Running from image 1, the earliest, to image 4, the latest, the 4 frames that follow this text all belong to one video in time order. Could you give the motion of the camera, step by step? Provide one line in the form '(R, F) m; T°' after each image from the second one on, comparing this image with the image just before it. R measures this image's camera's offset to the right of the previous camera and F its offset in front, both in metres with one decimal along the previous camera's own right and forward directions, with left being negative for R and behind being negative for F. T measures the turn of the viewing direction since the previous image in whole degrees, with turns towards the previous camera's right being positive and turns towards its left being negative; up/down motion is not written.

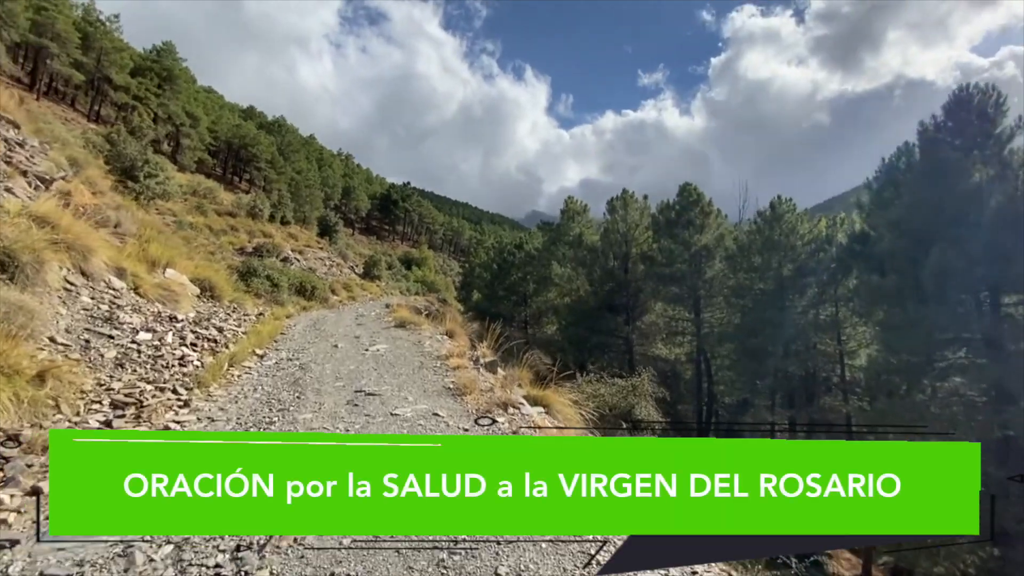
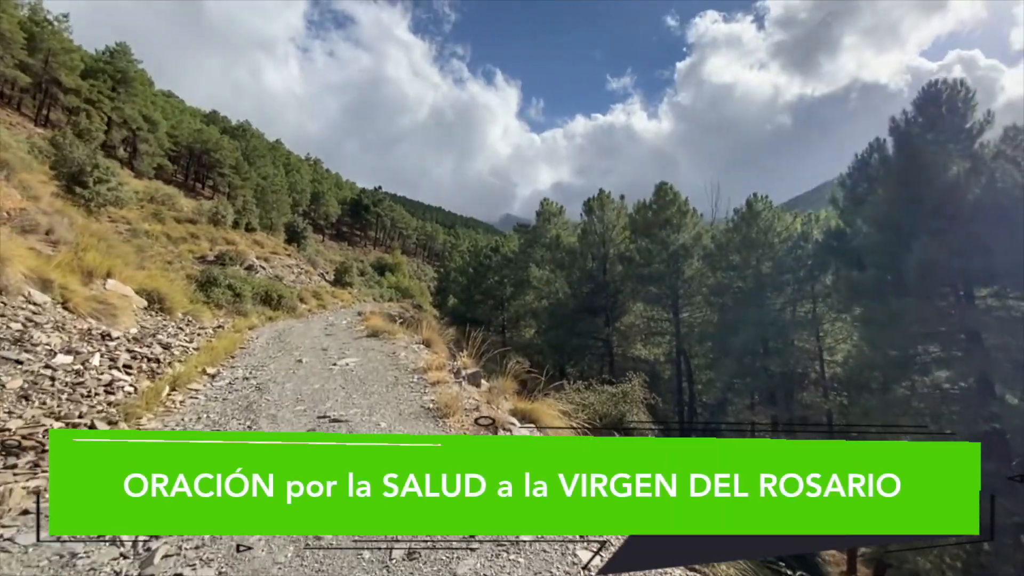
(-0.1, +0.5) m; +3°
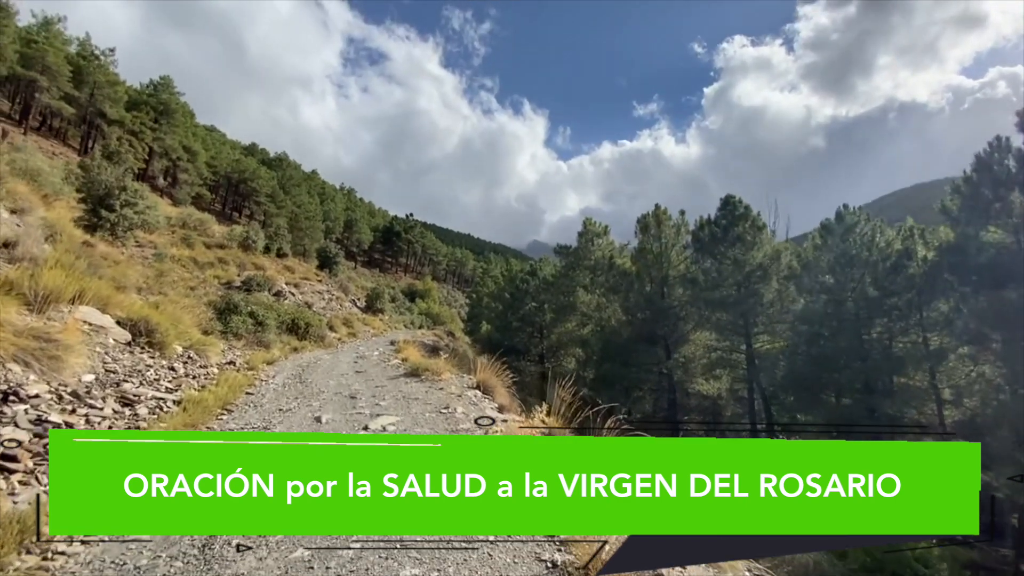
(-0.8, +2.0) m; -3°
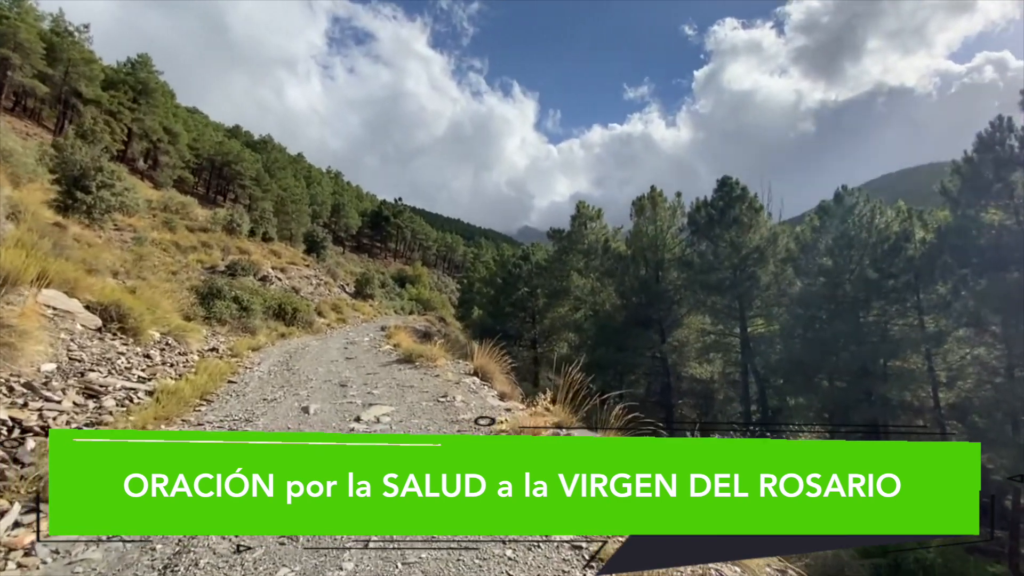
(-0.1, +0.4) m; +1°
